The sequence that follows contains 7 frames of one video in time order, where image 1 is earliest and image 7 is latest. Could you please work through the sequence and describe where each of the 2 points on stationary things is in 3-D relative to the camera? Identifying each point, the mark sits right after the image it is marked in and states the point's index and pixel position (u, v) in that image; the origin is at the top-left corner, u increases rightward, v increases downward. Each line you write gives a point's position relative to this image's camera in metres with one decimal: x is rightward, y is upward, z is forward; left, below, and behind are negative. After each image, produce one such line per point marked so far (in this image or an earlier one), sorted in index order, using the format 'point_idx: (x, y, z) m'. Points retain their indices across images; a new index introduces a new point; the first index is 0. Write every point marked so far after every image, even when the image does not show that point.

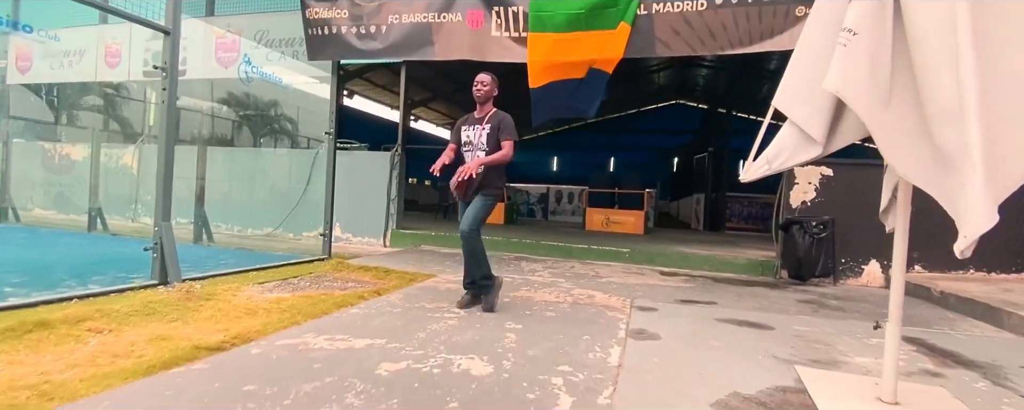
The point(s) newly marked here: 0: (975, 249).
0: (+5.6, -0.5, +5.8) m
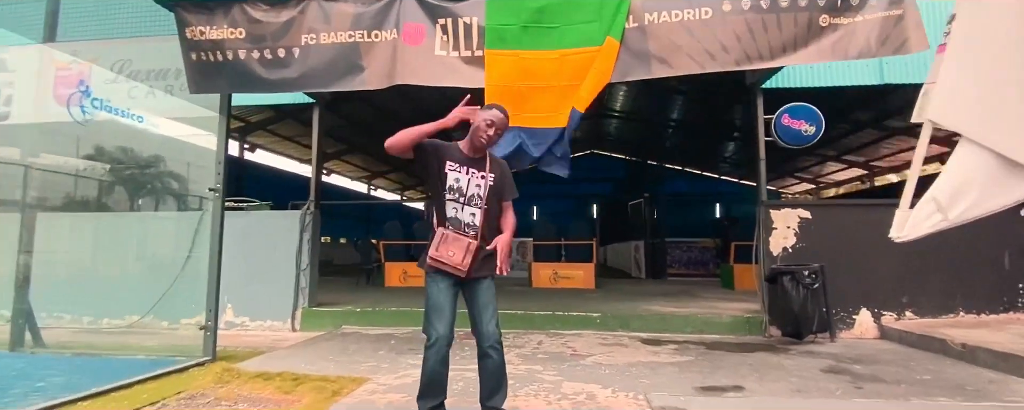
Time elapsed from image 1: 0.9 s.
0: (+5.1, -0.9, +5.4) m
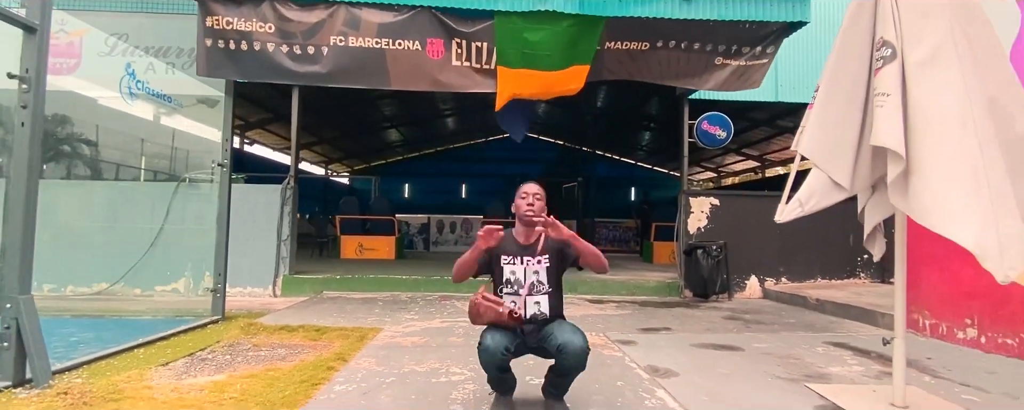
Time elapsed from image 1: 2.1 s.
0: (+4.6, -0.8, +7.2) m
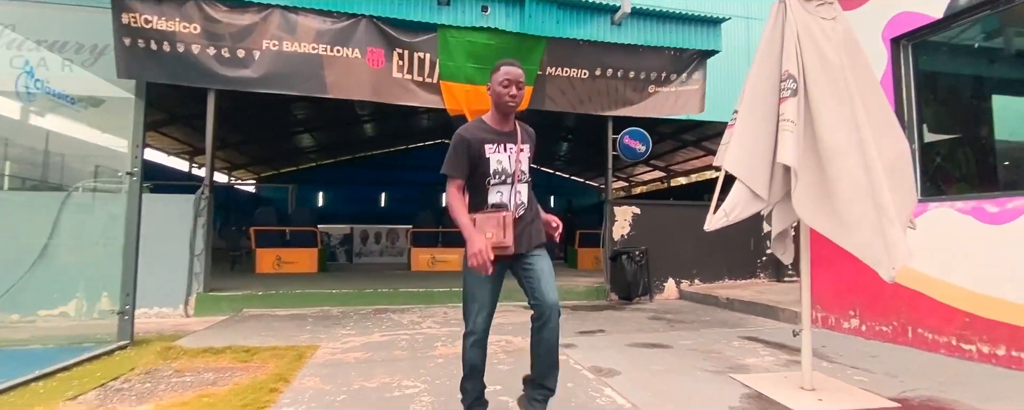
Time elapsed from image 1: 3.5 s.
0: (+3.6, -1.0, +8.0) m
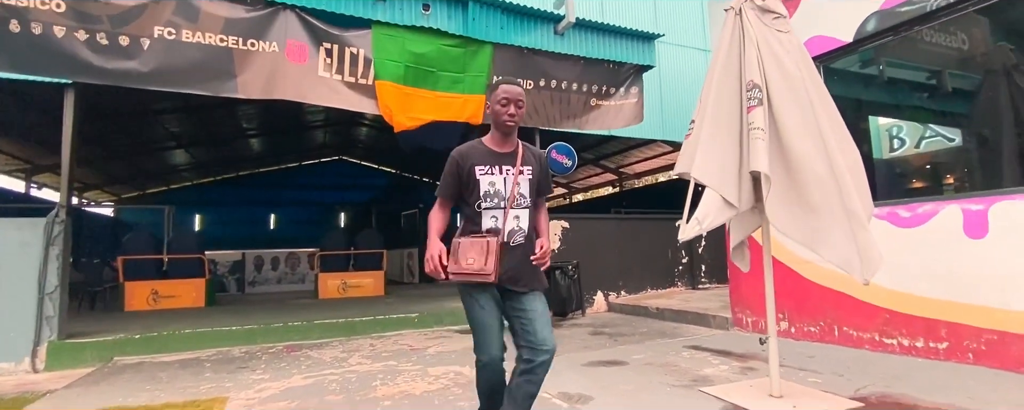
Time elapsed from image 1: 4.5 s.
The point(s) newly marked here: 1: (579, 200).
0: (+2.4, -1.2, +8.3) m
1: (+2.8, +0.2, +19.4) m
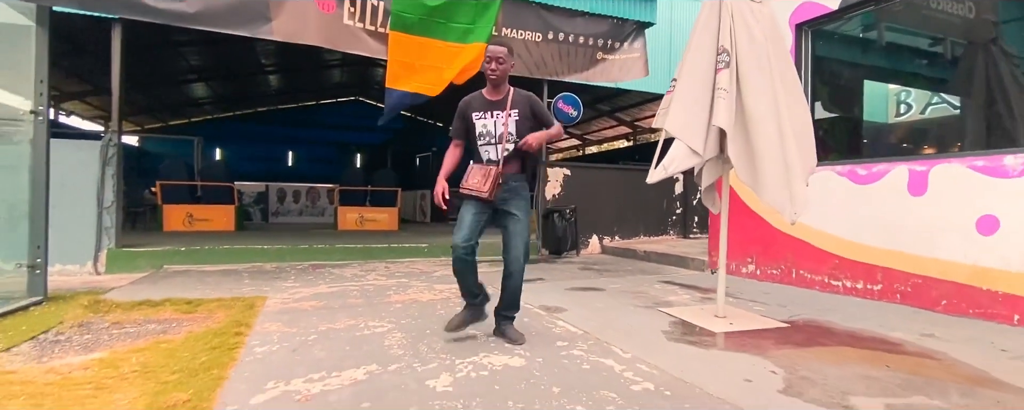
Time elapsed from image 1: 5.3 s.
0: (+2.4, -0.3, +8.8) m
1: (+3.3, +2.2, +19.7) m
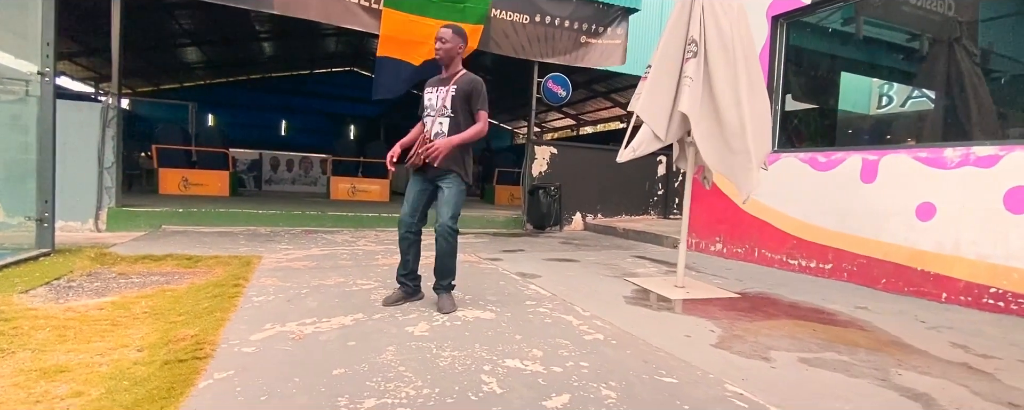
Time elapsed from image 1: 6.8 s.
0: (+2.2, +0.1, +9.2) m
1: (+3.0, +3.0, +19.9) m
